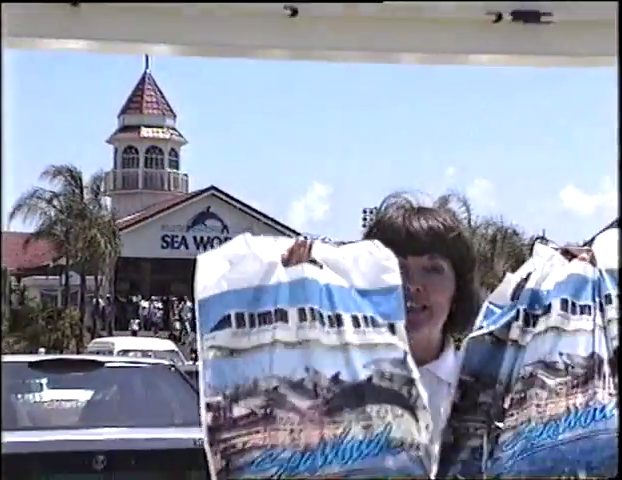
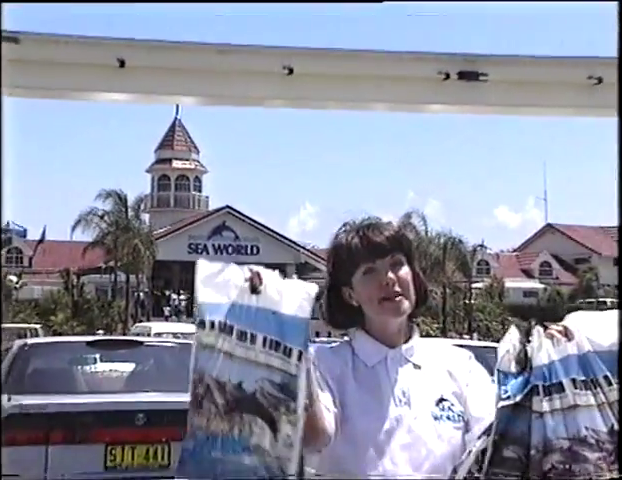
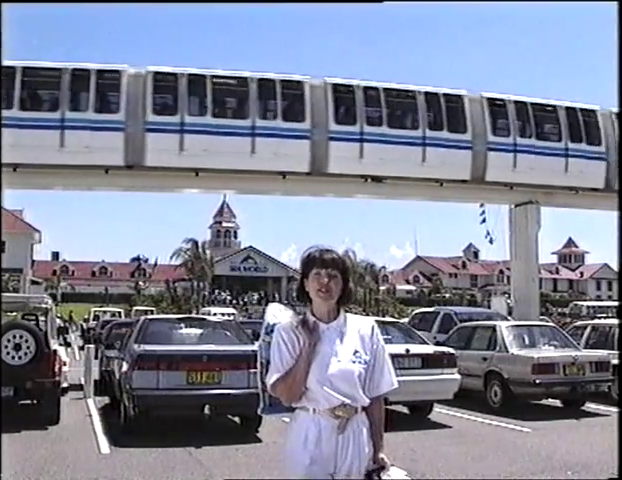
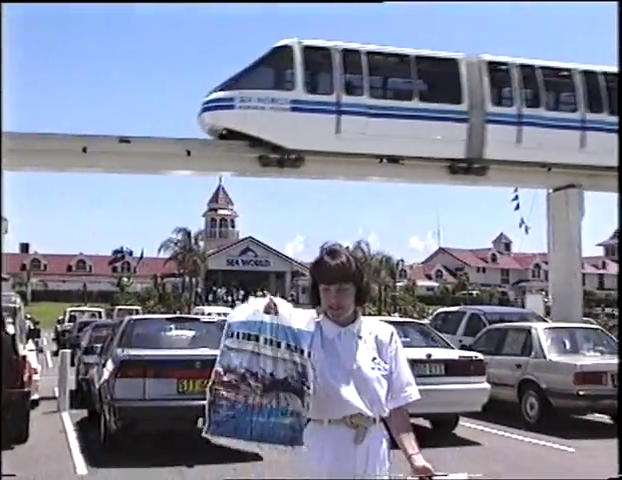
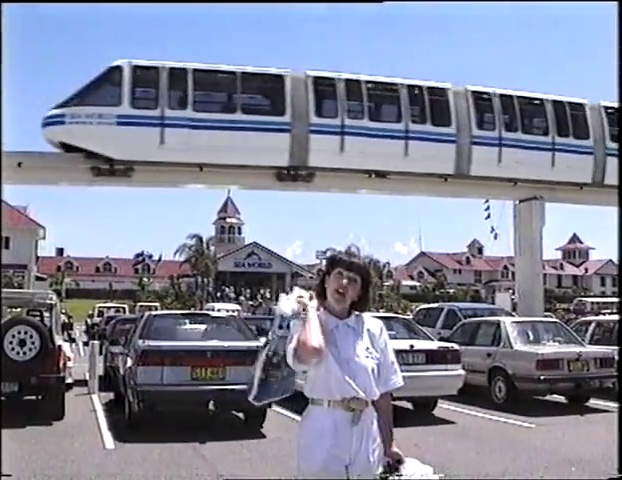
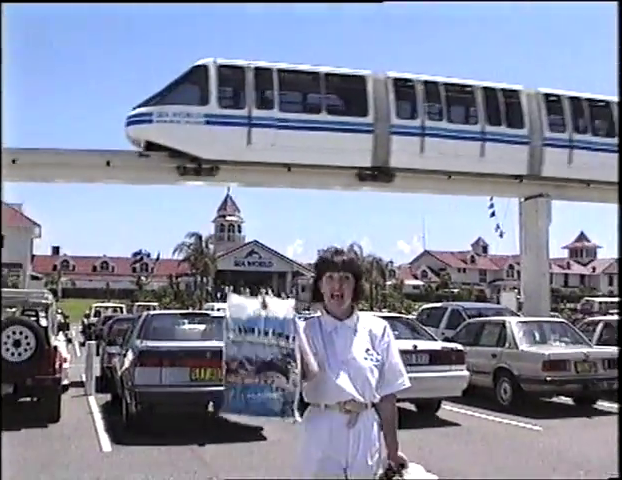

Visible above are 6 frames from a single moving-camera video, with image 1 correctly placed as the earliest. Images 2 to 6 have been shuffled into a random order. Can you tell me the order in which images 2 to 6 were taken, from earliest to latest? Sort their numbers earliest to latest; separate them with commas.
2, 4, 6, 5, 3
